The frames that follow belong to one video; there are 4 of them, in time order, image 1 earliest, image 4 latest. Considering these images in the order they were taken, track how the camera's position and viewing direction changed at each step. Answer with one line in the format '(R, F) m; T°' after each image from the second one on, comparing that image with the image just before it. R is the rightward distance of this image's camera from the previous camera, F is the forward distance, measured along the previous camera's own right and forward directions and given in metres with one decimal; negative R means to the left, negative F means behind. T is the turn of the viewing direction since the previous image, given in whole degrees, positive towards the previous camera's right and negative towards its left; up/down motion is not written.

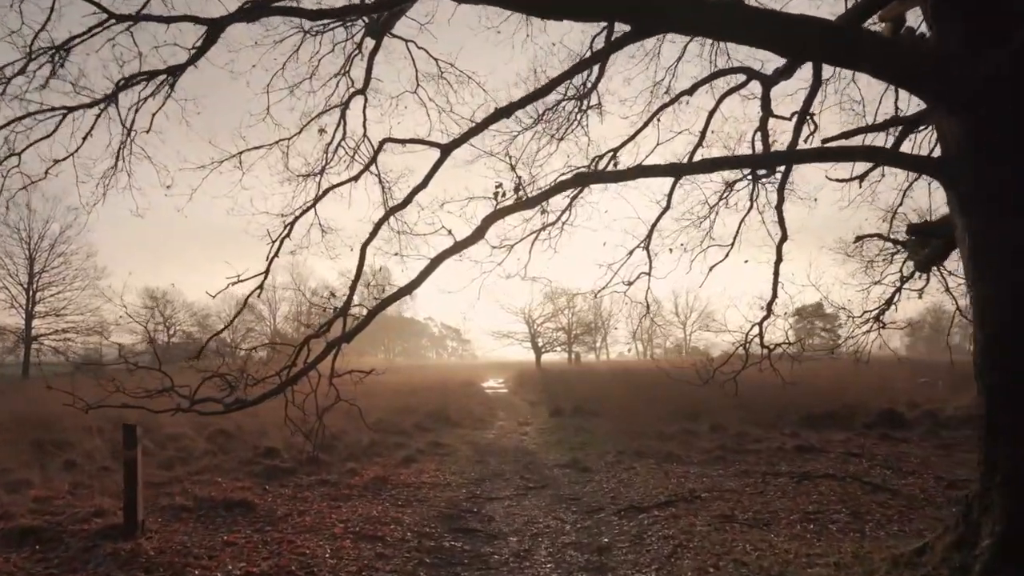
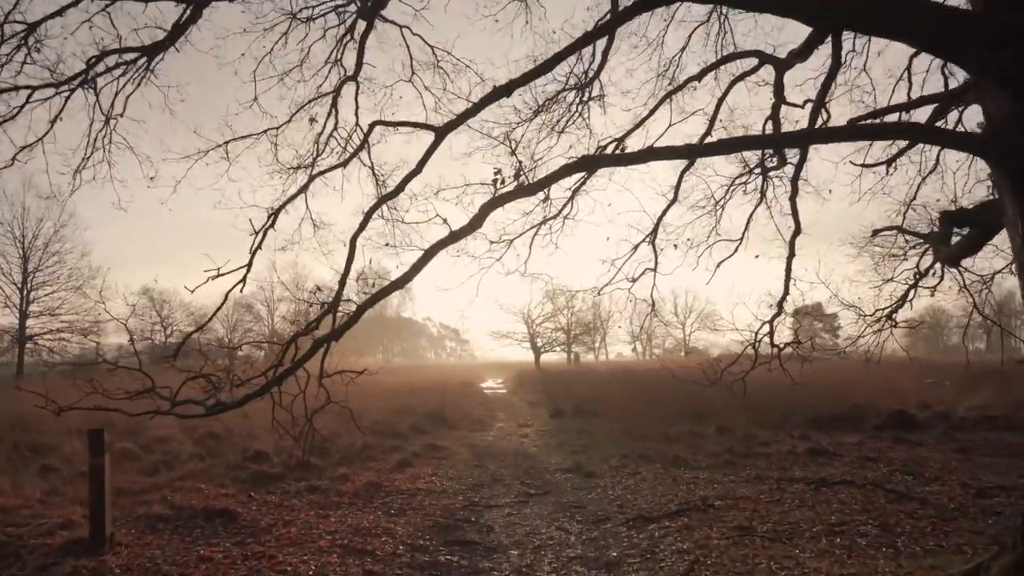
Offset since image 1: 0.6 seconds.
(0.0, +0.7) m; 0°
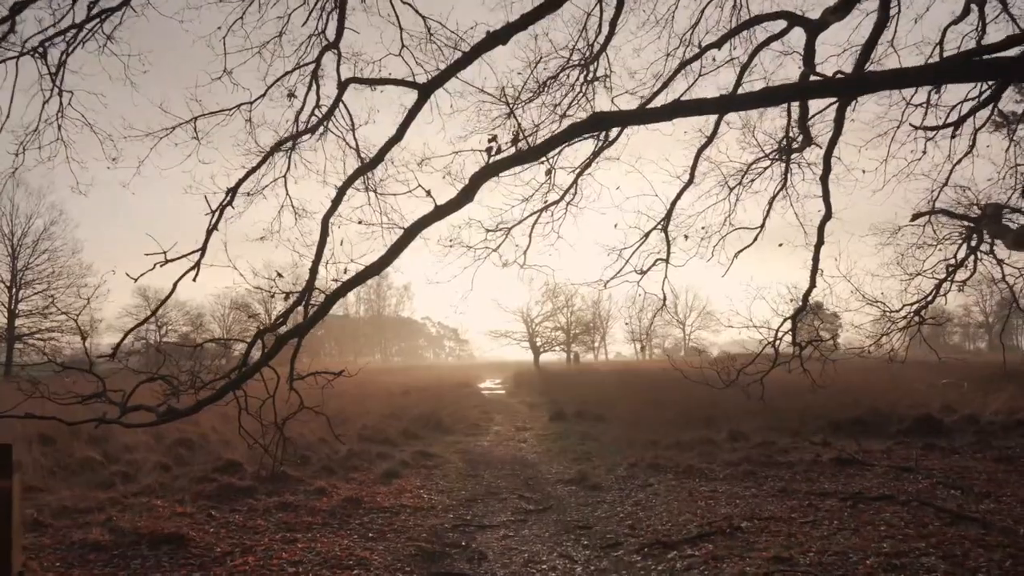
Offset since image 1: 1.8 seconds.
(0.0, +1.4) m; 0°
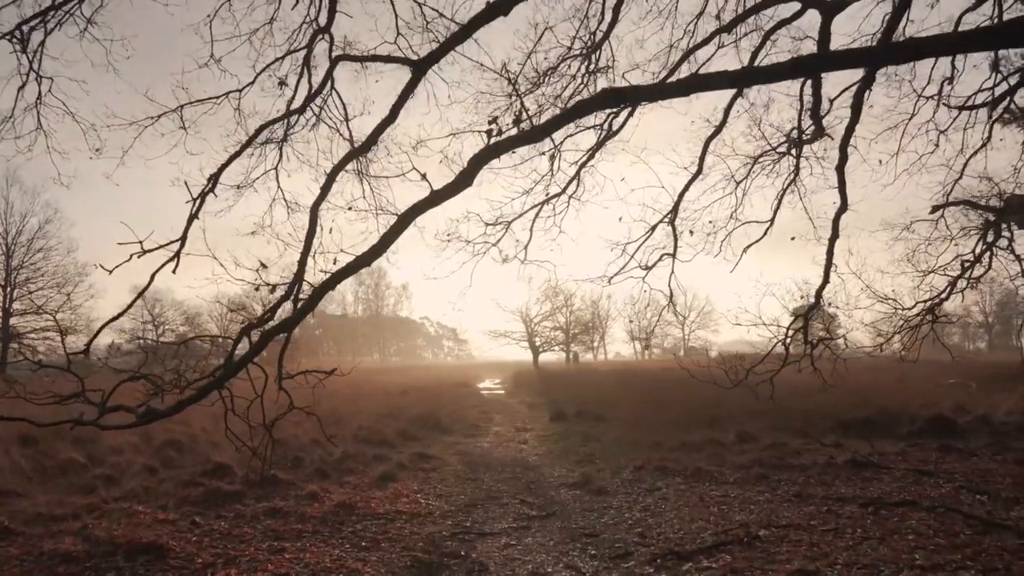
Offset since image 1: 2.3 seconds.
(0.0, +0.6) m; 0°
